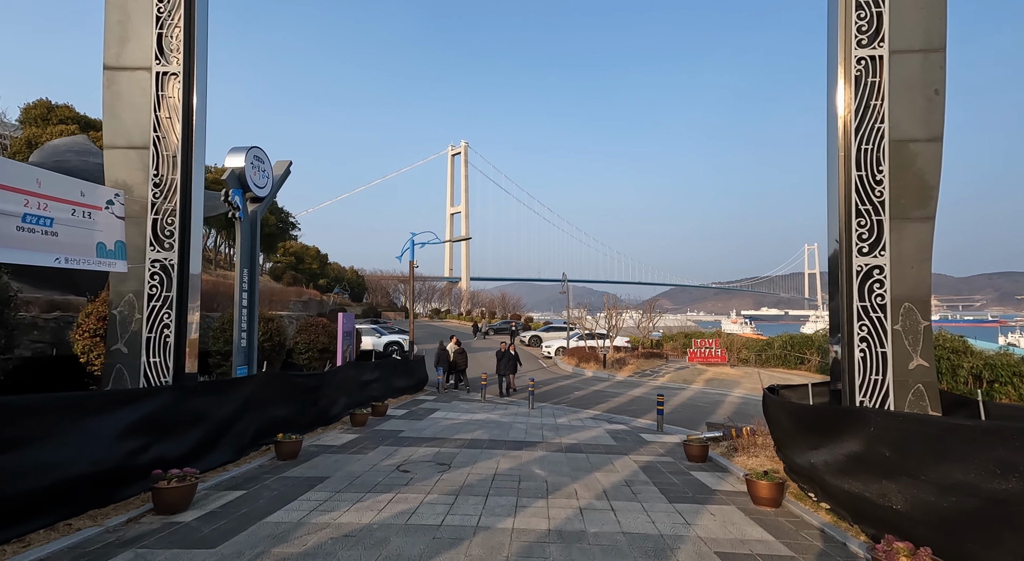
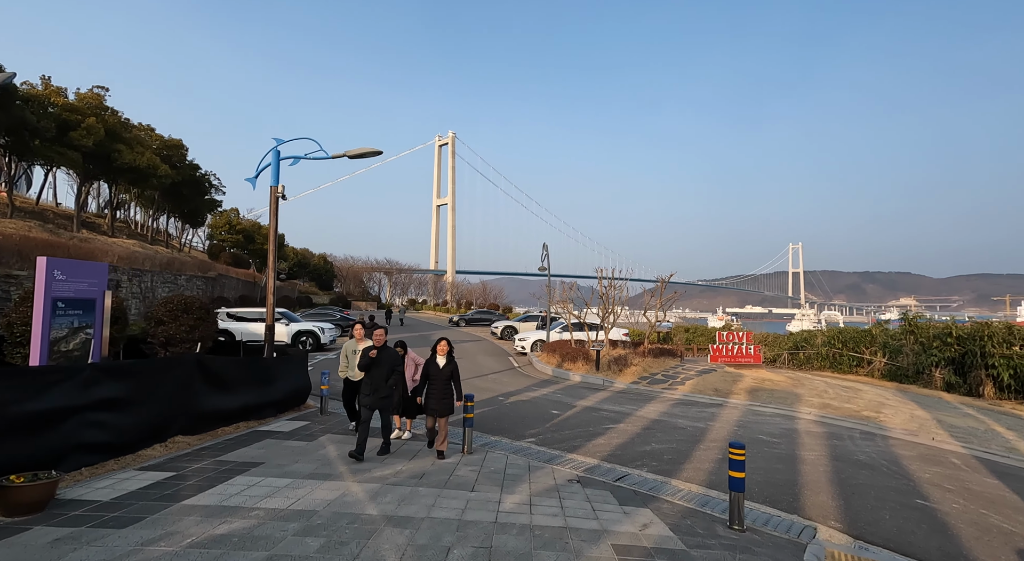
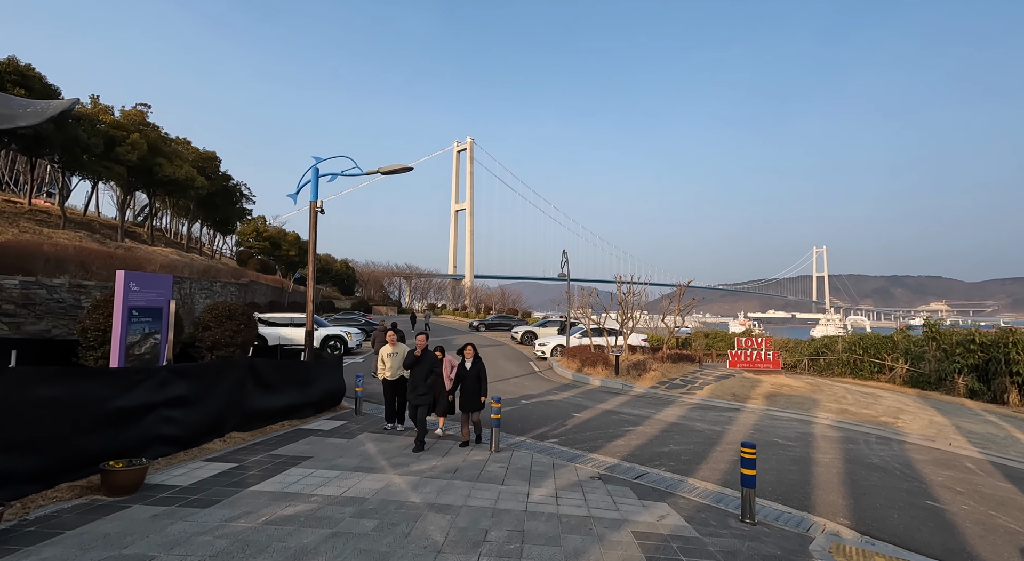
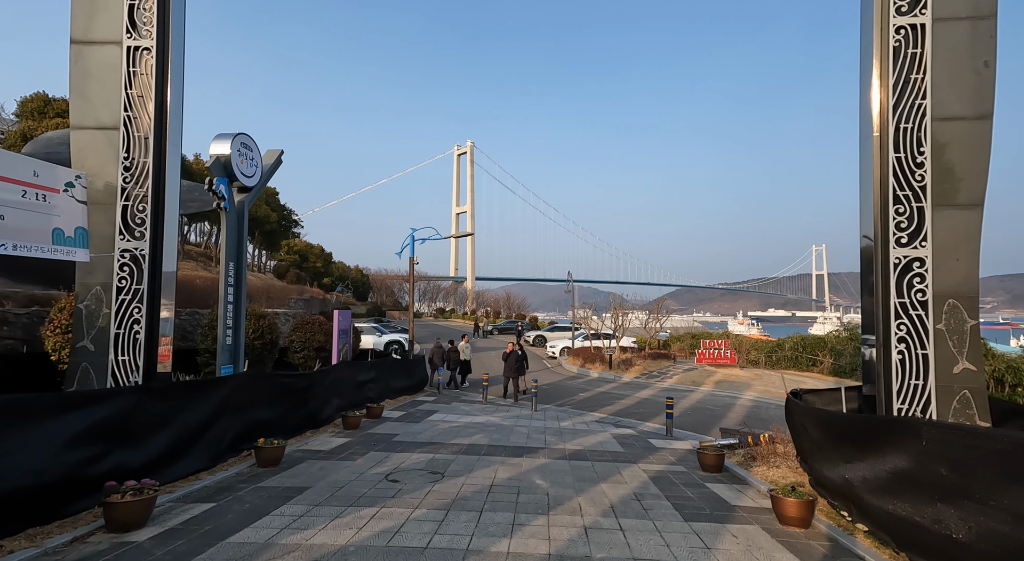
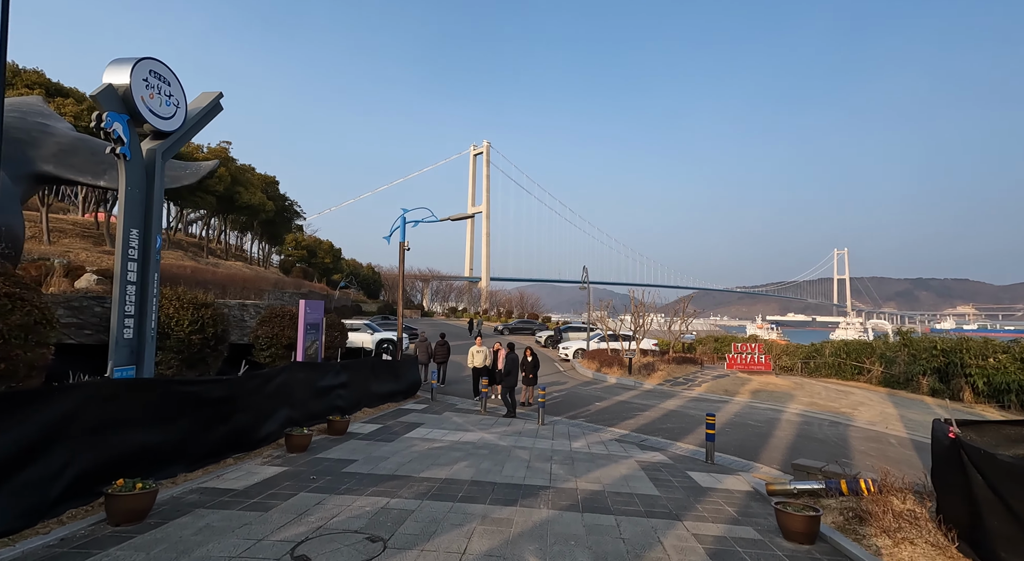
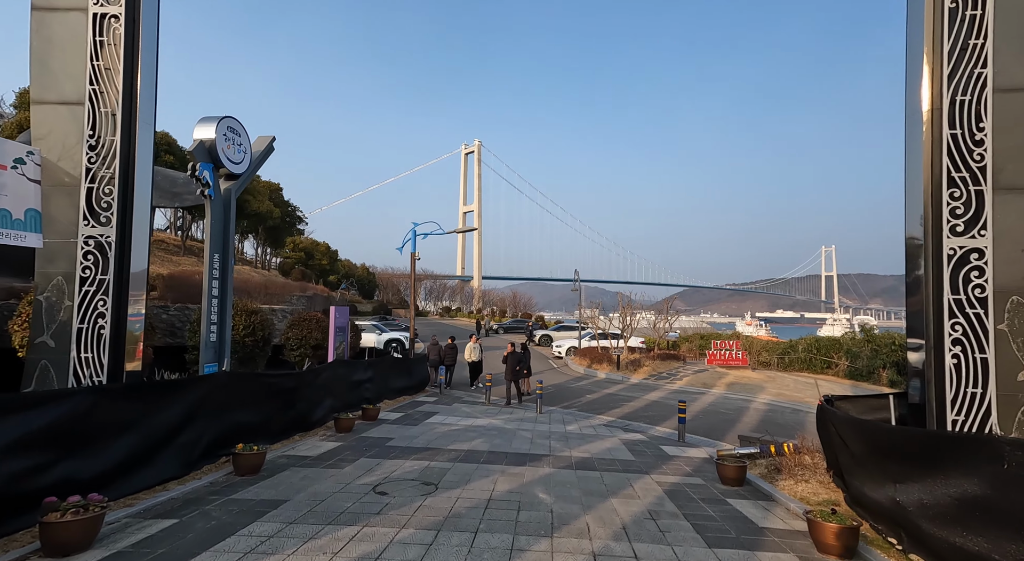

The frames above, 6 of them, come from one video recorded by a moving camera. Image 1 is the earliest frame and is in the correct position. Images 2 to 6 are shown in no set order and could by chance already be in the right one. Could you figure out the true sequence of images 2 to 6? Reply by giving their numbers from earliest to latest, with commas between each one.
4, 6, 5, 3, 2
